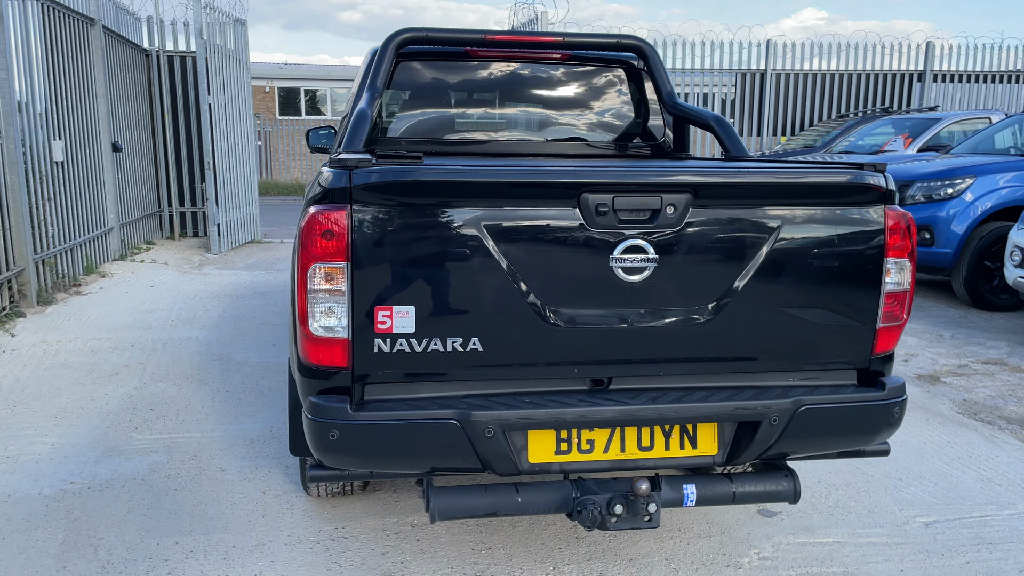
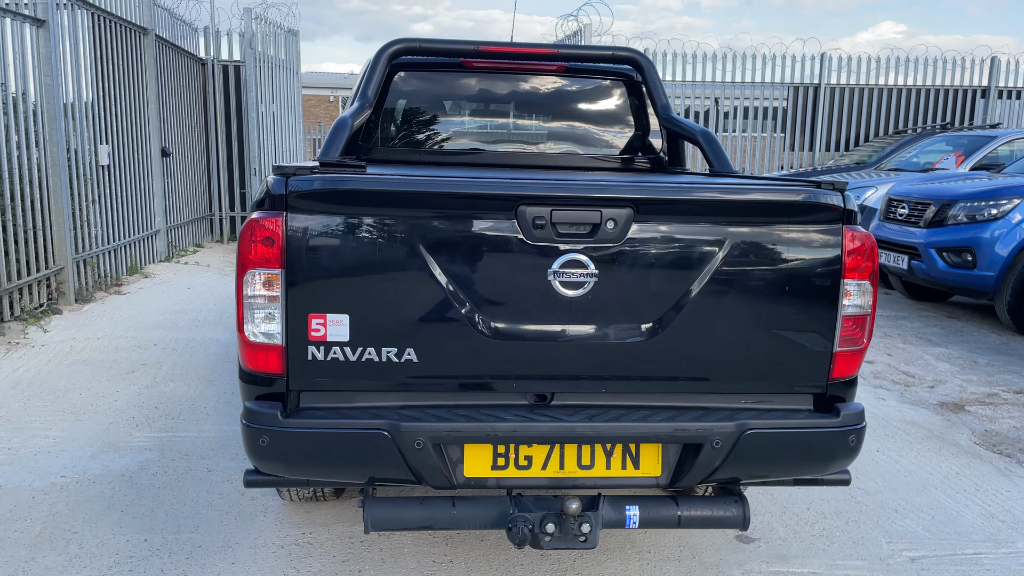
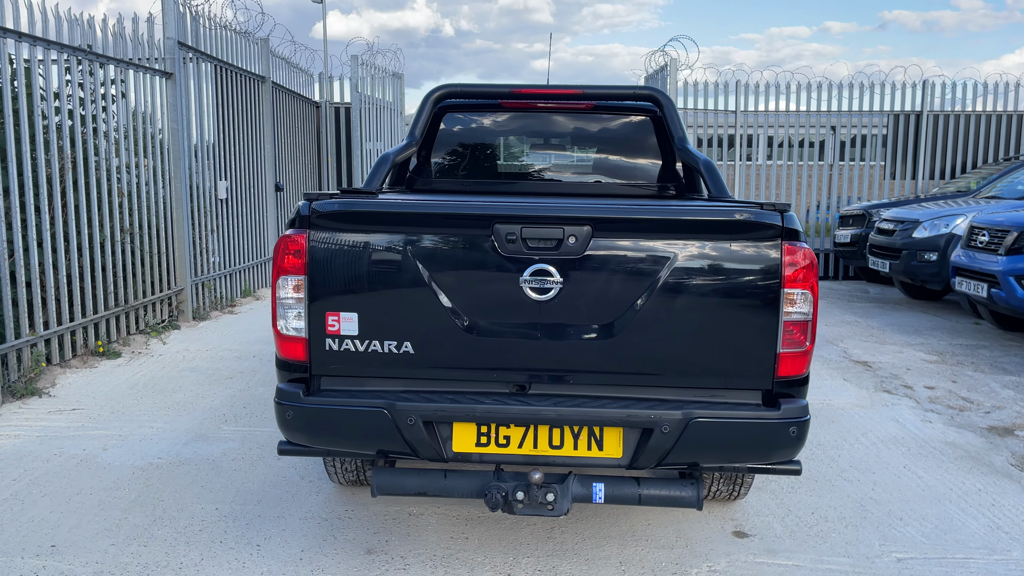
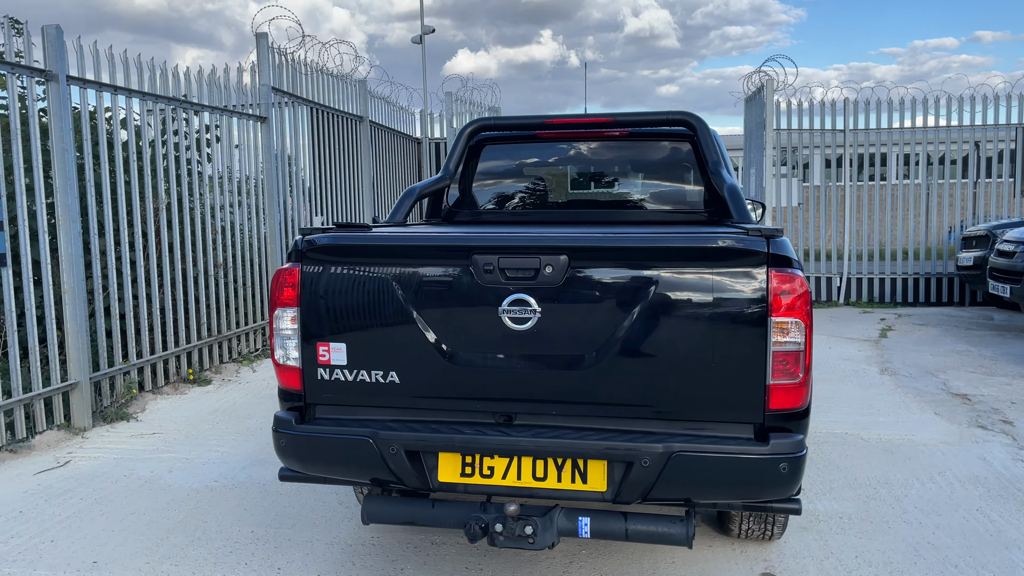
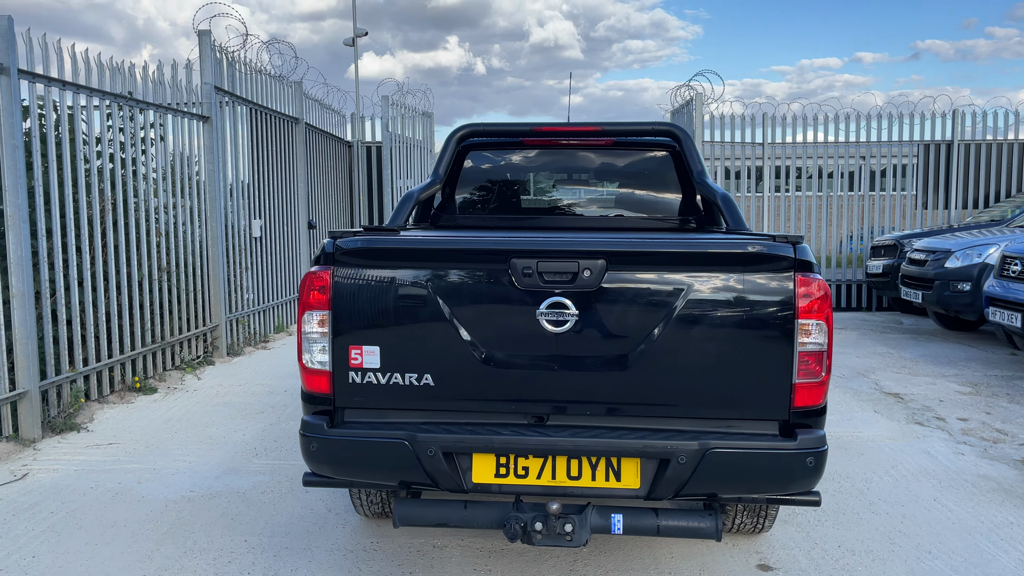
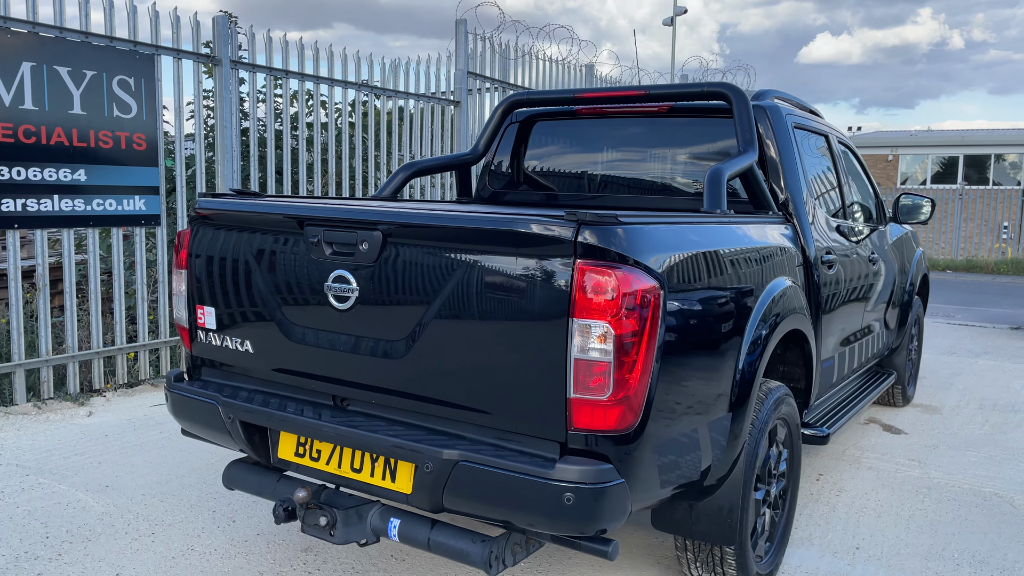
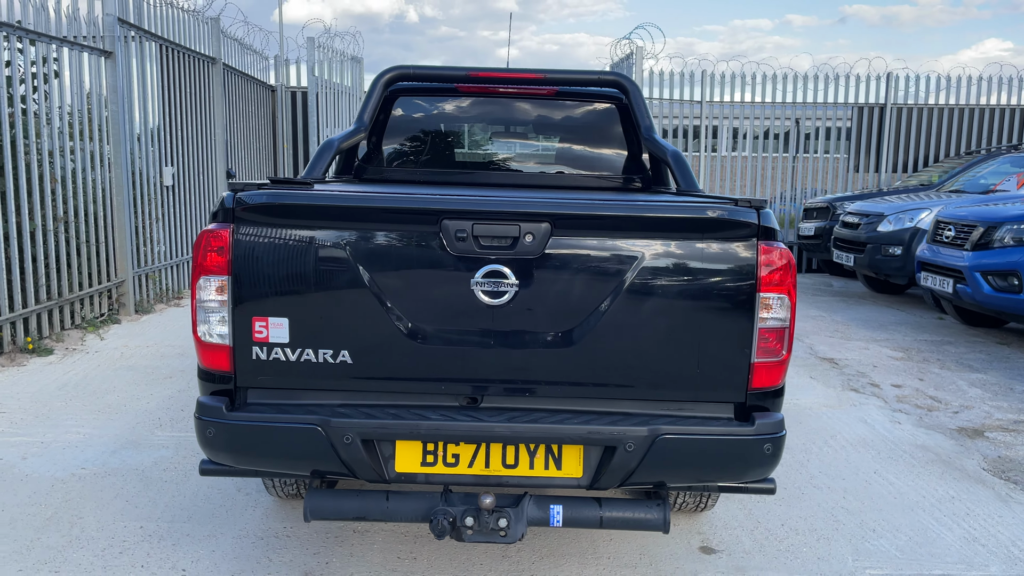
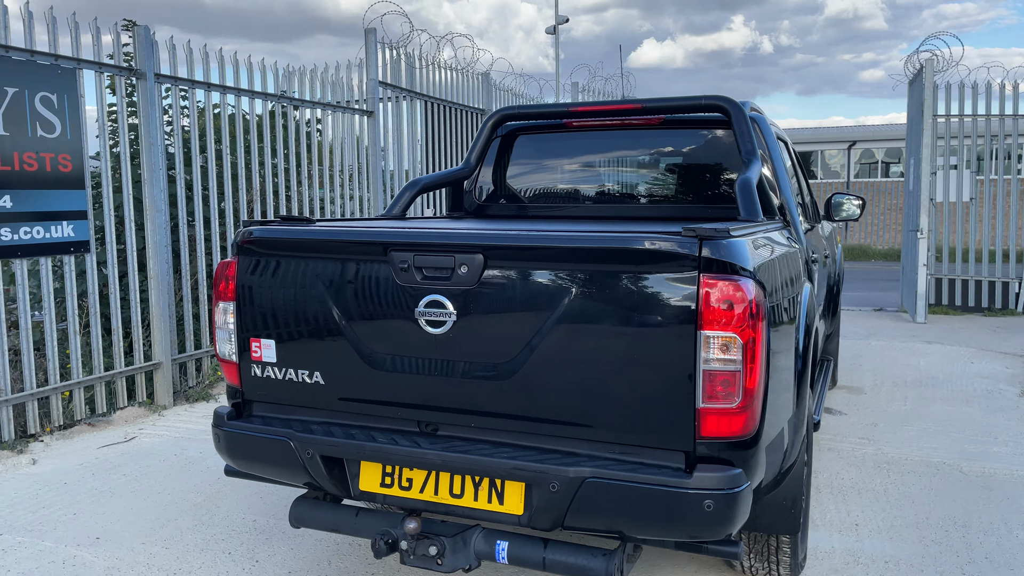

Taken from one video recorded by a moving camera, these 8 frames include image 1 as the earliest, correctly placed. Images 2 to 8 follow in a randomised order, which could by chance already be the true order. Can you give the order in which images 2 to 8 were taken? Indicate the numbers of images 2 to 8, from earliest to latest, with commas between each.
2, 7, 3, 5, 4, 8, 6
